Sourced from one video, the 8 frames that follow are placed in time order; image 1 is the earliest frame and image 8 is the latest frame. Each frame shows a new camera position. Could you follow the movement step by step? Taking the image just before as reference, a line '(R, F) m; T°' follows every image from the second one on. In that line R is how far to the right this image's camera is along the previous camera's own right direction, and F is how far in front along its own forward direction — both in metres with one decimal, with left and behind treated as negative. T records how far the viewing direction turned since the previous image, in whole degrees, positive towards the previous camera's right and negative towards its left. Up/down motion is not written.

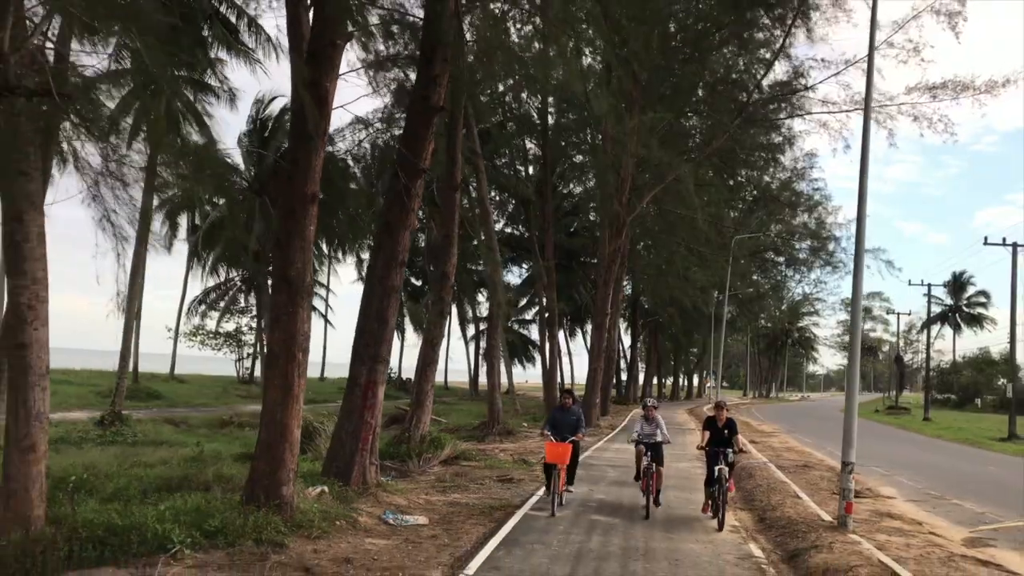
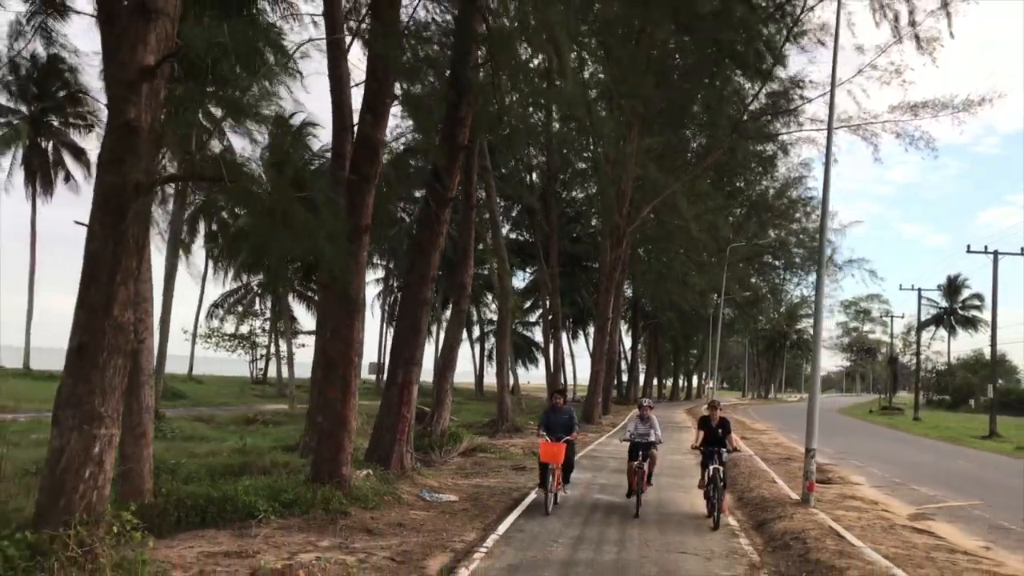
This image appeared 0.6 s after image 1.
(-0.2, -1.6) m; 0°
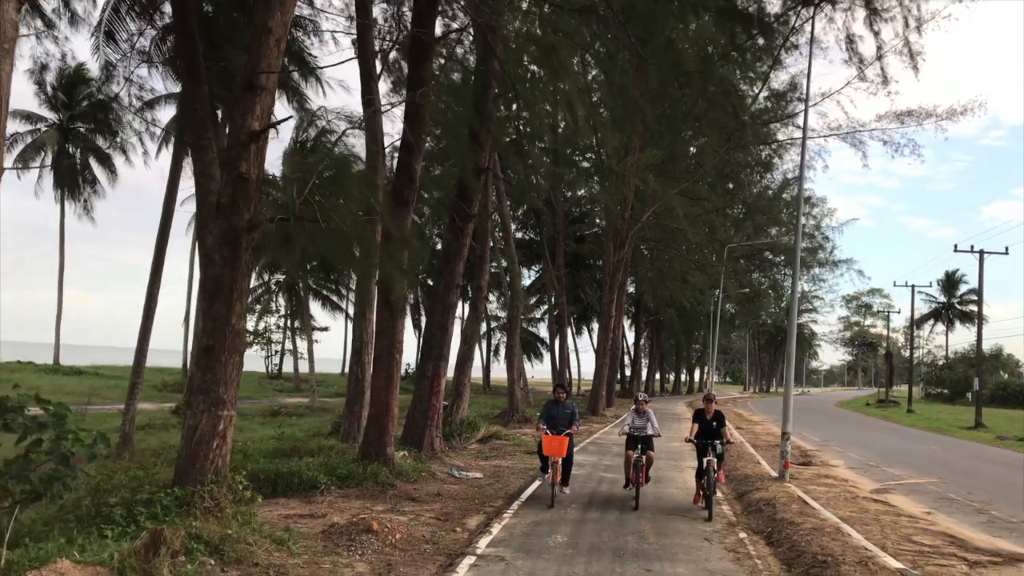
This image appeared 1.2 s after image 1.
(-0.2, -1.6) m; 0°
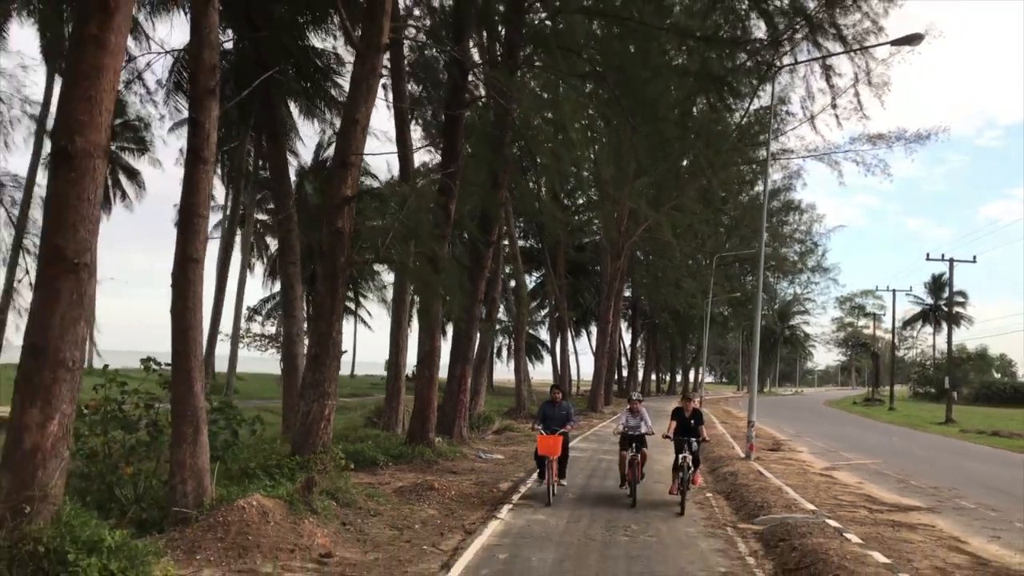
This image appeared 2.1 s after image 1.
(-0.3, -2.7) m; 0°
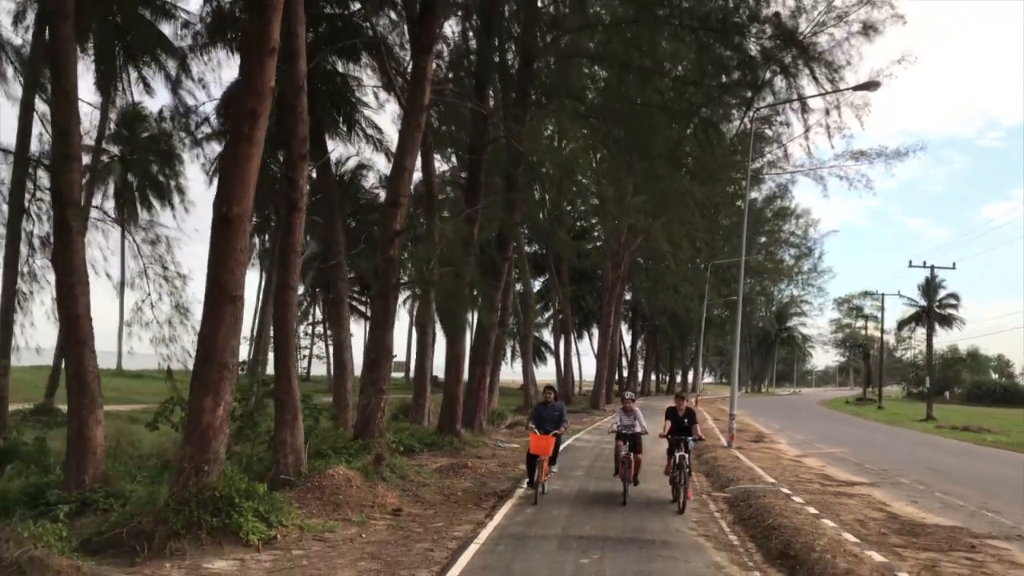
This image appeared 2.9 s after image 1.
(-0.3, -2.3) m; 0°
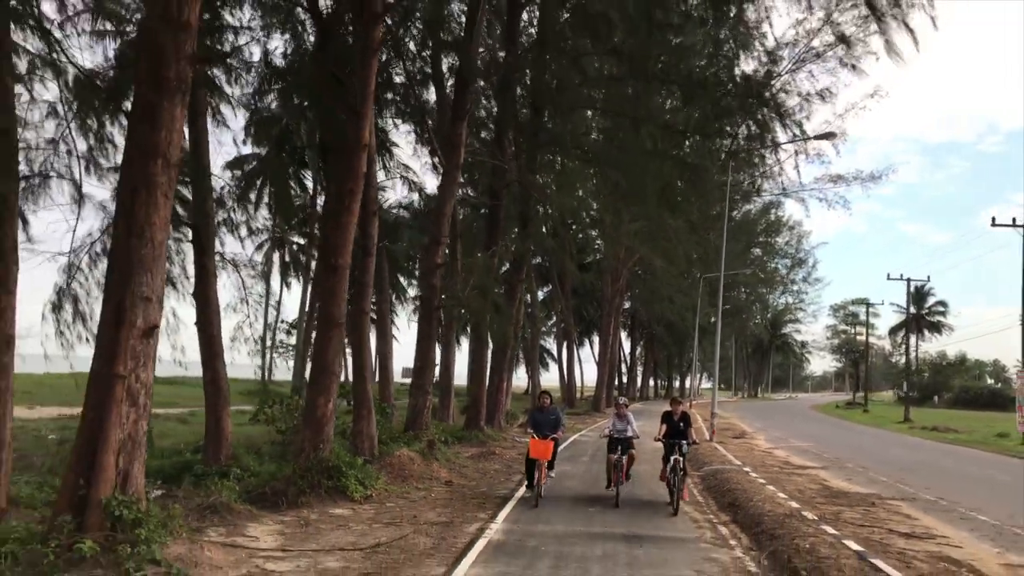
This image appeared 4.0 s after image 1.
(-0.4, -3.0) m; 0°
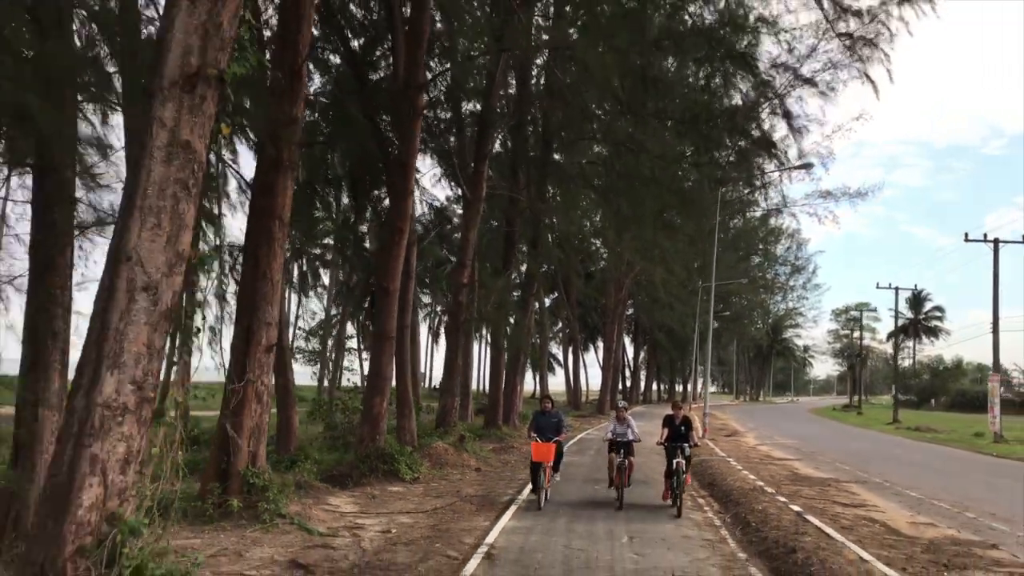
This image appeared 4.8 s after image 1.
(-0.3, -2.4) m; 0°
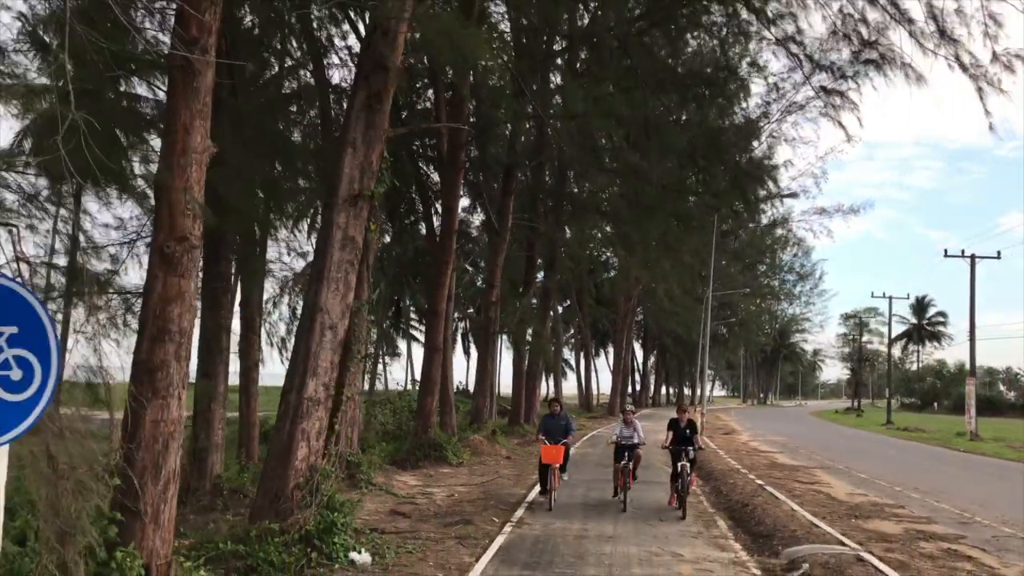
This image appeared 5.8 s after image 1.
(-0.3, -3.1) m; -1°
